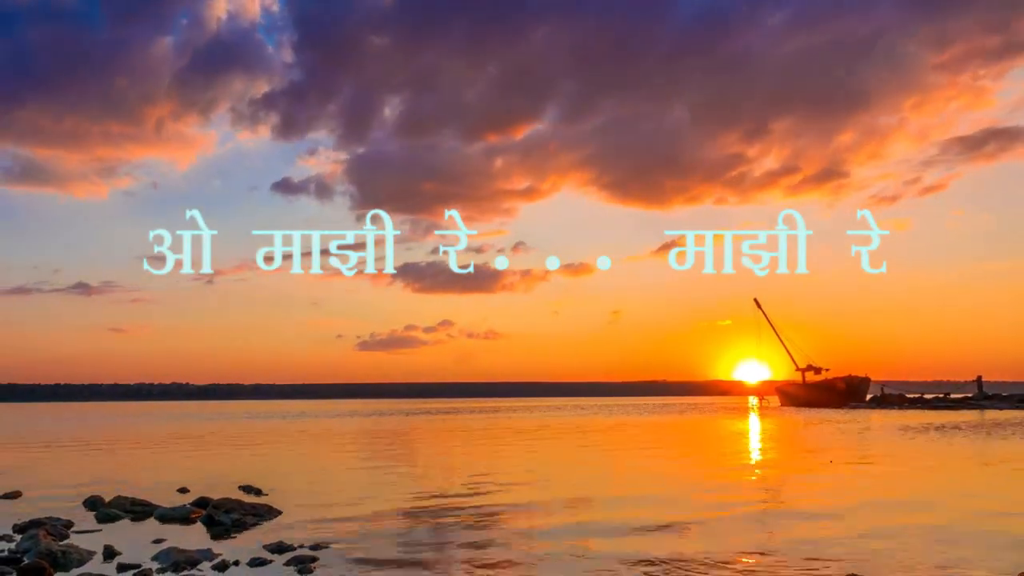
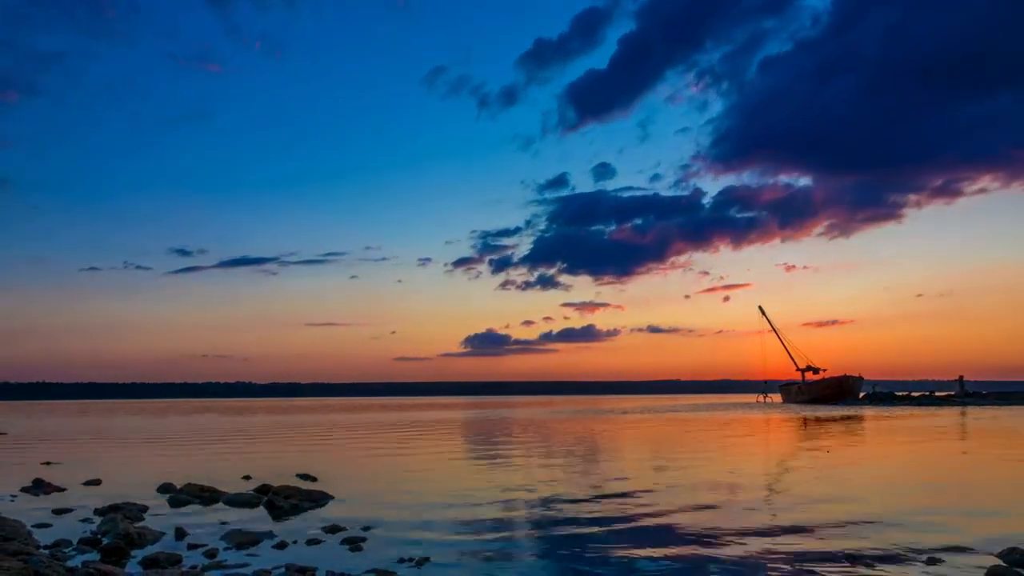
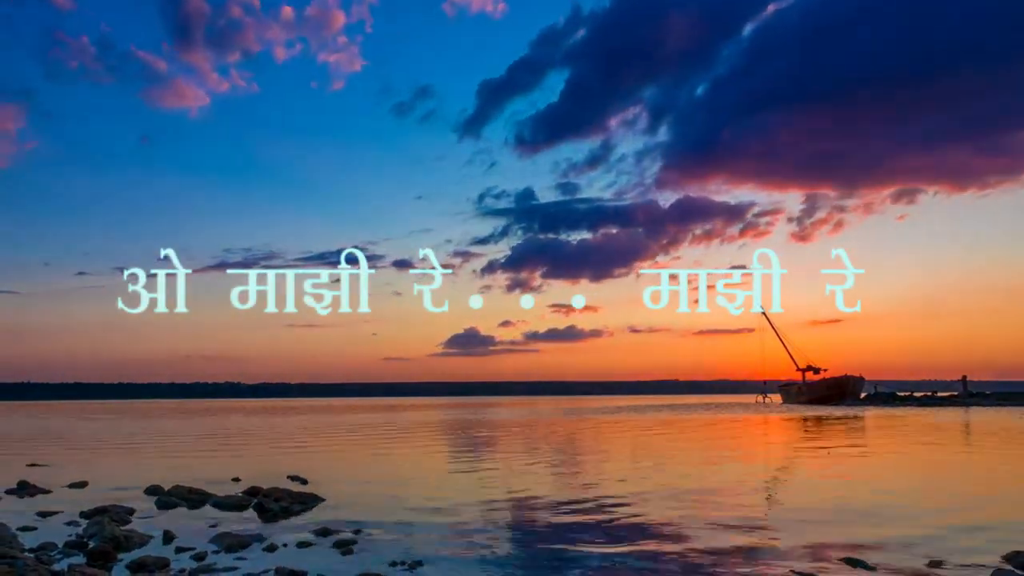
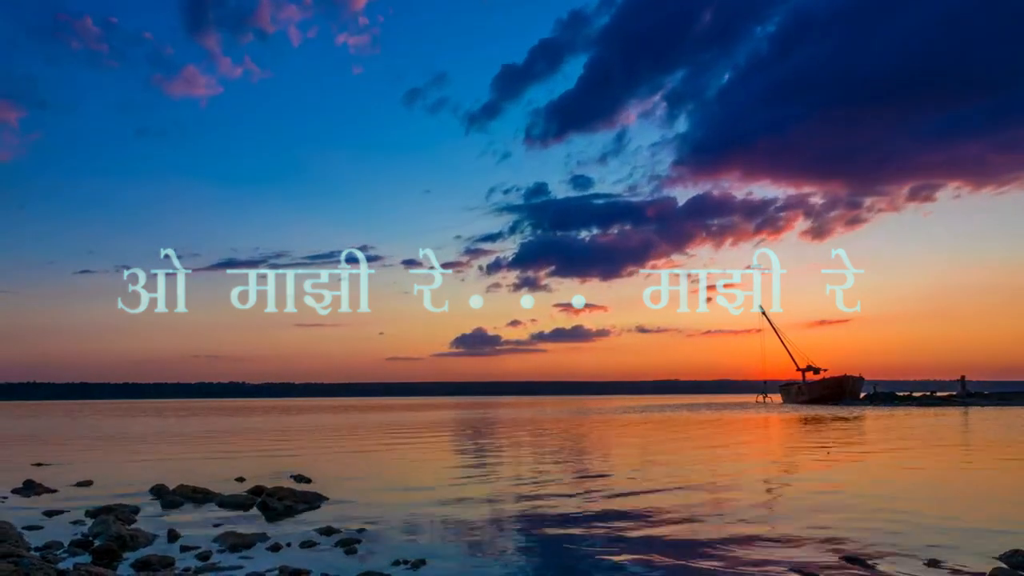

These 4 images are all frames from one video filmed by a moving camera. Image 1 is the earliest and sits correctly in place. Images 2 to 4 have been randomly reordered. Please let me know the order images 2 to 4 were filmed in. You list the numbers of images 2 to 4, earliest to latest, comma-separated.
3, 4, 2
